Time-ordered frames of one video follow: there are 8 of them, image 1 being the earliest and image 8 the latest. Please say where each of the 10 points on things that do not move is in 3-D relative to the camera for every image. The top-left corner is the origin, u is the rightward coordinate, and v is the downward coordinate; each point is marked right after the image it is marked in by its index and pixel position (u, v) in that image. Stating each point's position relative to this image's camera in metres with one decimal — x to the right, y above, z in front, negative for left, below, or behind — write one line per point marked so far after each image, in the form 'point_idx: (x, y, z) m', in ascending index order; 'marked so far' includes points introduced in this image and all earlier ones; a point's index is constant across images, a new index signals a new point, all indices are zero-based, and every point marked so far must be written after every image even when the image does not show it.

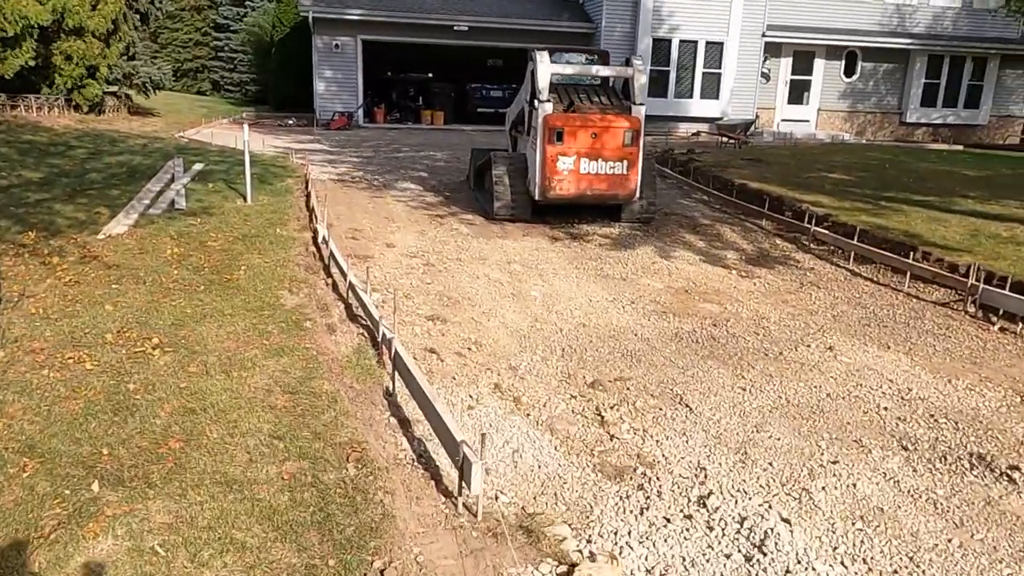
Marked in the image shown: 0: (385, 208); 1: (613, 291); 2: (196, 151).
0: (-1.7, +1.1, +10.2) m
1: (+1.0, 0.0, +7.3) m
2: (-5.4, +2.4, +13.2) m
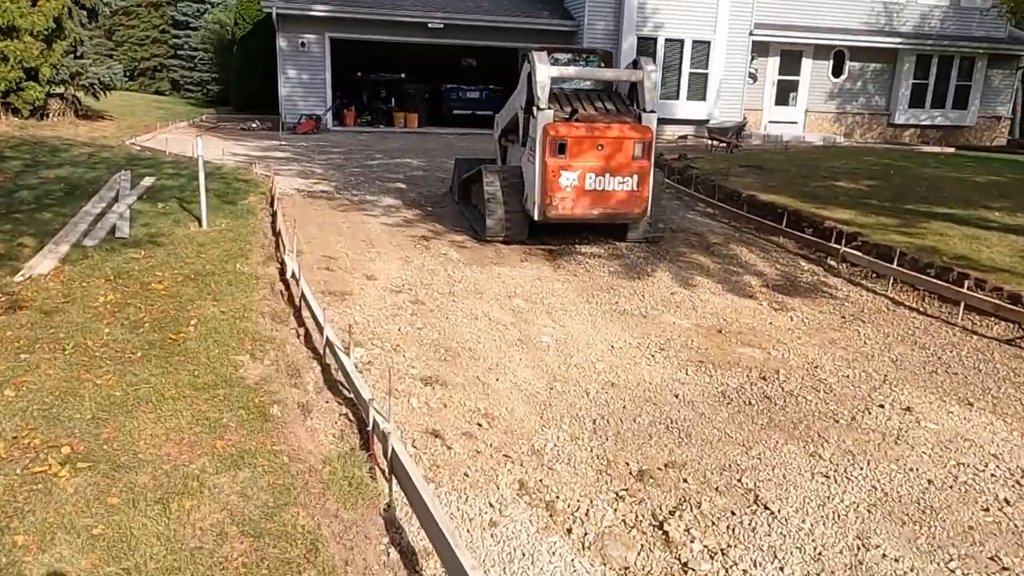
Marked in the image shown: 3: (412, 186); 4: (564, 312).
0: (-1.7, +0.7, +9.0) m
1: (+1.0, -0.4, +6.2) m
2: (-5.6, +2.0, +11.9) m
3: (-1.6, +1.6, +12.3) m
4: (+0.5, -0.2, +6.7) m
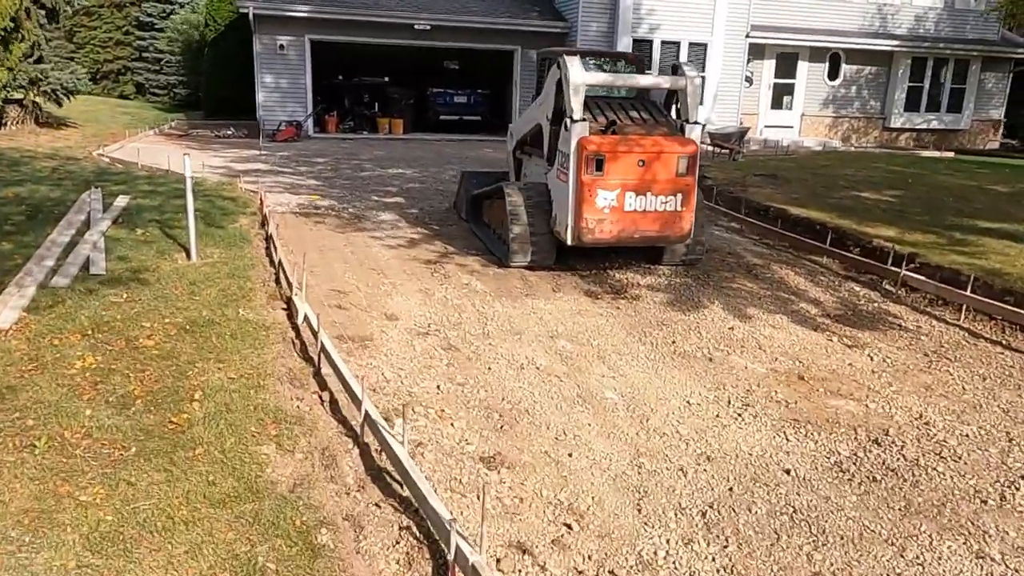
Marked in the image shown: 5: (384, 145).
0: (-1.5, +0.4, +8.1) m
1: (+1.4, -0.7, +5.4) m
2: (-5.5, +1.6, +10.7) m
3: (-1.5, +1.3, +11.3) m
4: (+0.8, -0.5, +5.8) m
5: (-3.0, +3.3, +17.8) m
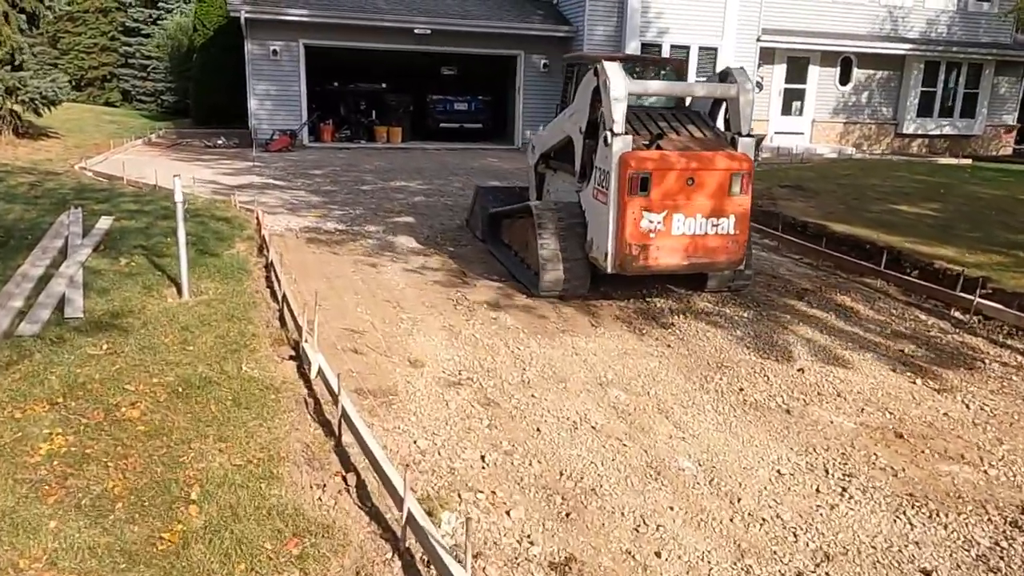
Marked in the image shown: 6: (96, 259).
0: (-1.2, +0.1, +7.2) m
1: (+1.7, -0.9, +4.6) m
2: (-5.3, +1.2, +9.9) m
3: (-1.3, +1.0, +10.5) m
4: (+1.1, -0.8, +5.0) m
5: (-2.9, +2.9, +17.0) m
6: (-3.5, +0.2, +6.5) m
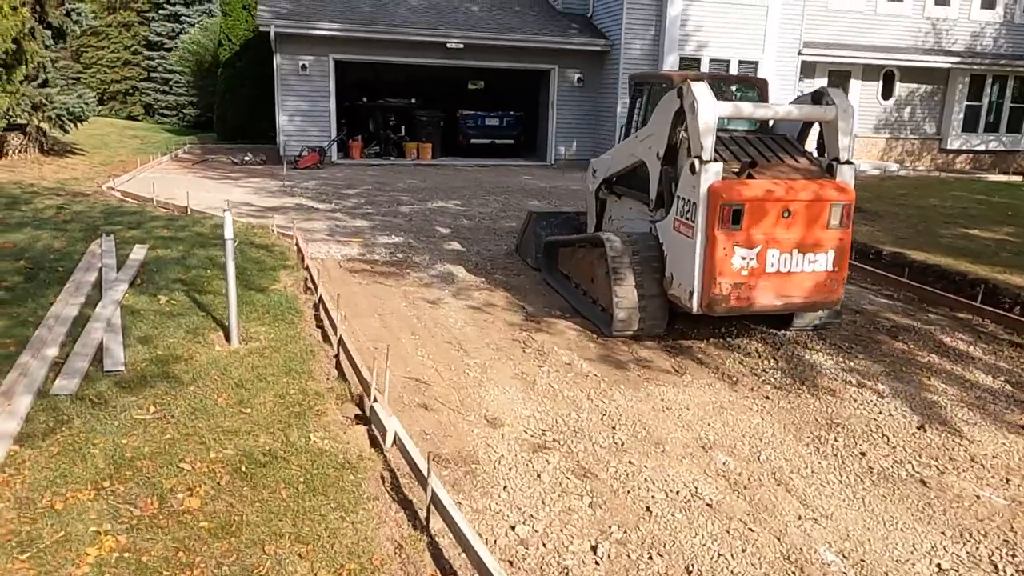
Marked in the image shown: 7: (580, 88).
0: (-0.6, -0.3, +6.7) m
1: (+2.2, -1.2, +3.9) m
2: (-4.6, +0.9, +9.4) m
3: (-0.6, +0.6, +9.9) m
4: (+1.7, -1.1, +4.4) m
5: (-2.1, +2.5, +16.5) m
6: (-3.0, -0.1, +6.0) m
7: (+1.7, +5.0, +19.1) m
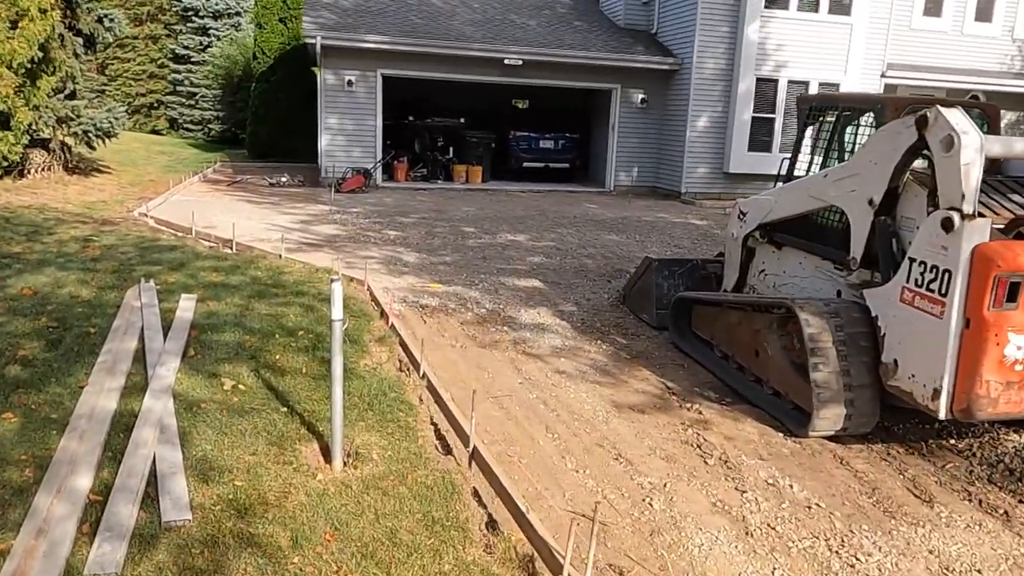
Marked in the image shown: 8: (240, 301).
0: (+0.4, -0.8, +5.2) m
1: (+3.2, -1.7, +2.4) m
2: (-3.5, +0.4, +8.0) m
3: (+0.5, 0.0, +8.5) m
4: (+2.7, -1.6, +2.8) m
5: (-0.8, +1.7, +15.1) m
6: (-1.9, -0.5, +4.5) m
7: (+3.0, +4.1, +17.7) m
8: (-2.2, -0.1, +6.3) m
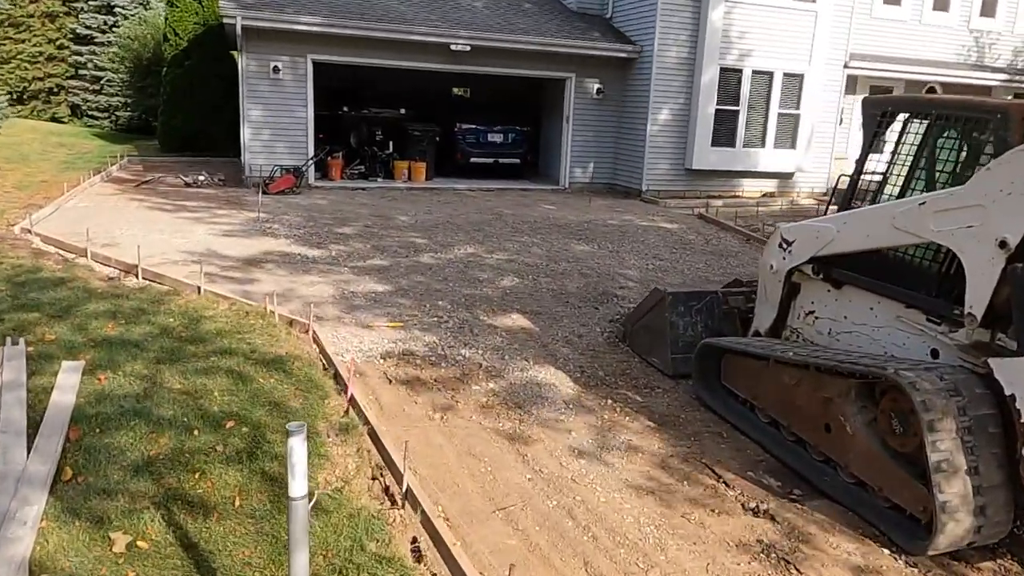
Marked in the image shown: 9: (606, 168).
0: (+0.5, -1.2, +3.8) m
1: (+3.6, -2.1, +1.3) m
2: (-3.7, 0.0, +6.3) m
3: (+0.3, -0.3, +7.1) m
4: (+3.0, -2.0, +1.7) m
5: (-1.7, +1.5, +13.5) m
6: (-1.8, -1.0, +3.0) m
7: (+1.9, +4.0, +16.4) m
8: (-2.2, -0.5, +4.7) m
9: (+2.1, +2.6, +16.8) m
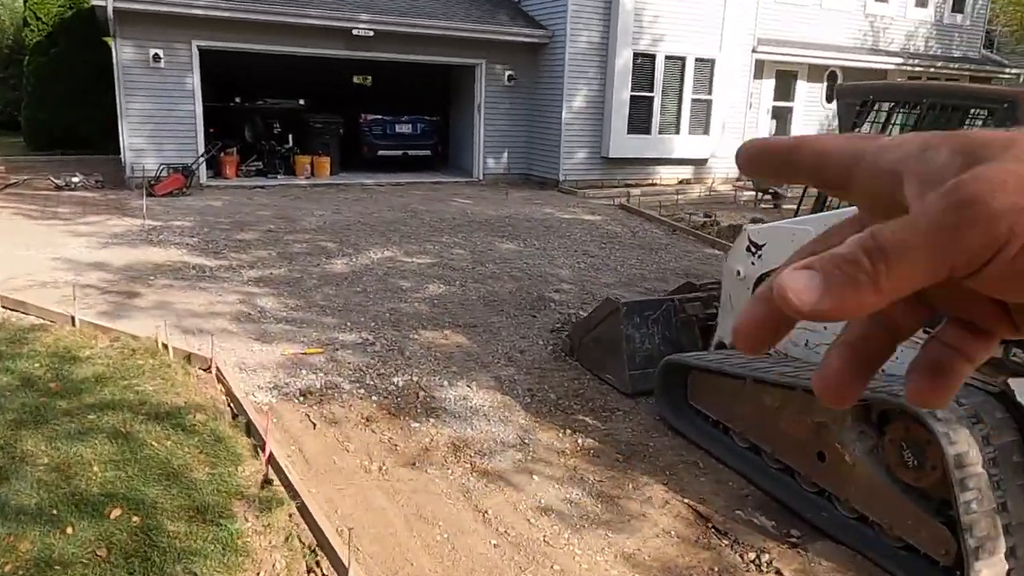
0: (+0.4, -1.3, +3.2) m
1: (+3.8, -2.1, +1.1) m
2: (-4.1, -0.3, +5.1) m
3: (-0.3, -0.4, +6.4) m
4: (+3.1, -2.0, +1.4) m
5: (-3.1, +1.4, +12.5) m
6: (-1.8, -1.2, +2.1) m
7: (0.0, +4.1, +15.8) m
8: (-2.5, -0.7, +3.7) m
9: (+0.2, +2.7, +16.2) m
